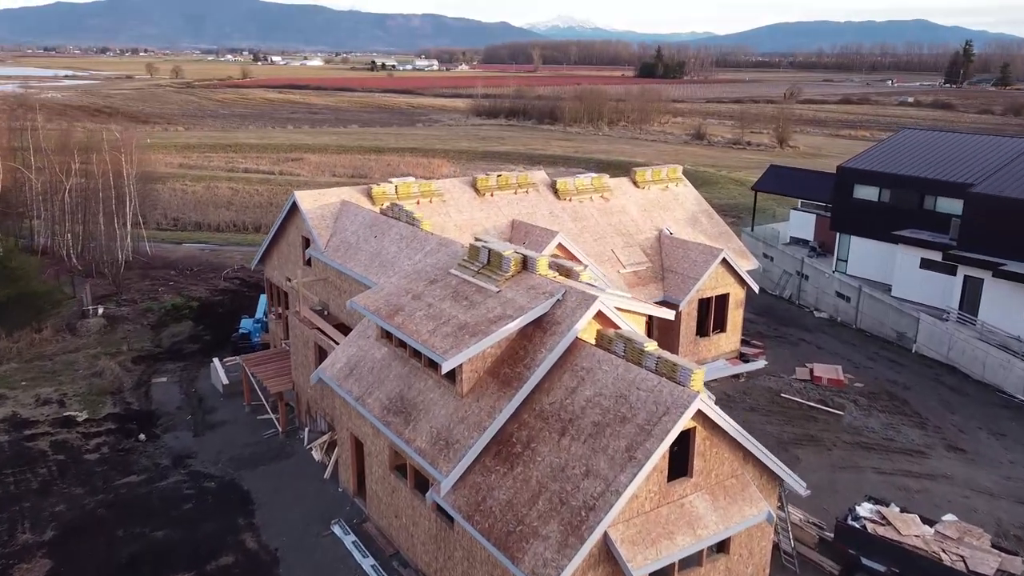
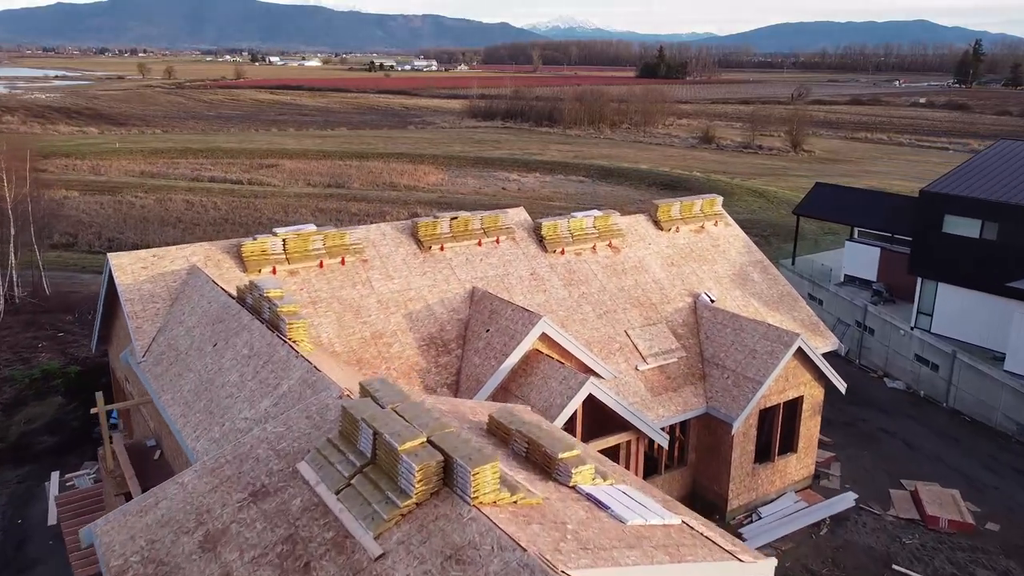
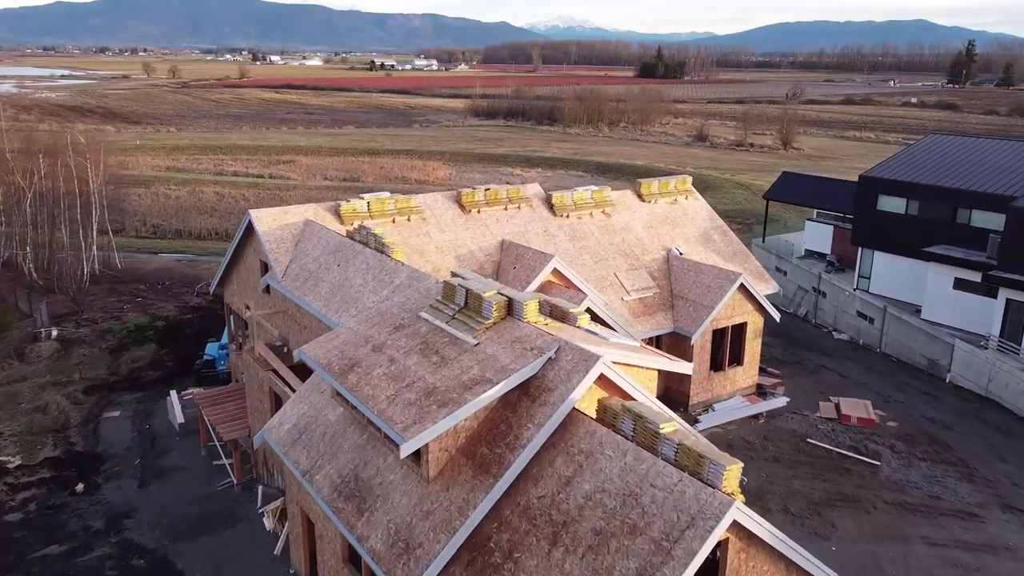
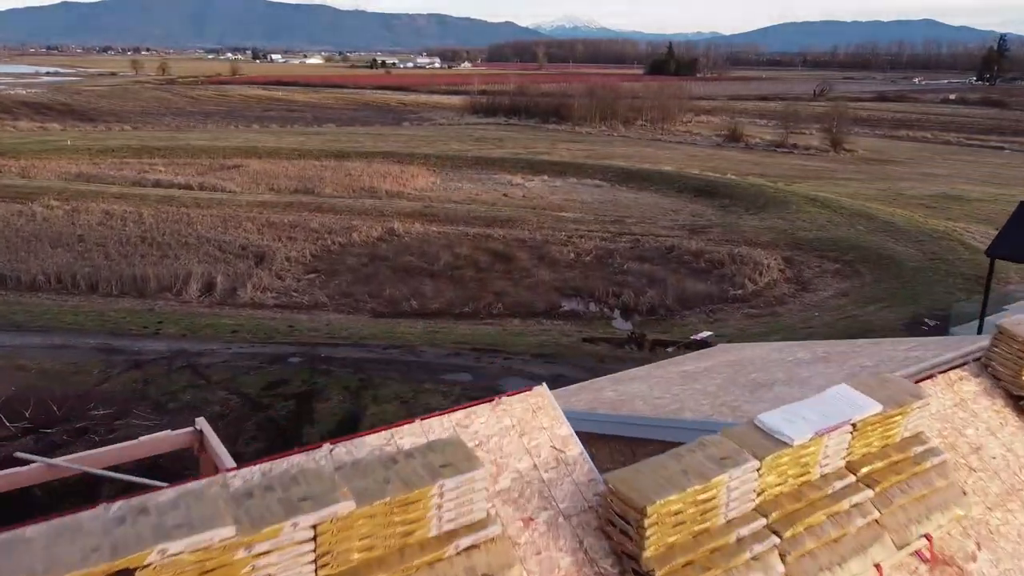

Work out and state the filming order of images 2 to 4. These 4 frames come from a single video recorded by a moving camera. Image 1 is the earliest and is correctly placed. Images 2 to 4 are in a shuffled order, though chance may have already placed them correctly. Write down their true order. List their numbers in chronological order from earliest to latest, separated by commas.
3, 2, 4
